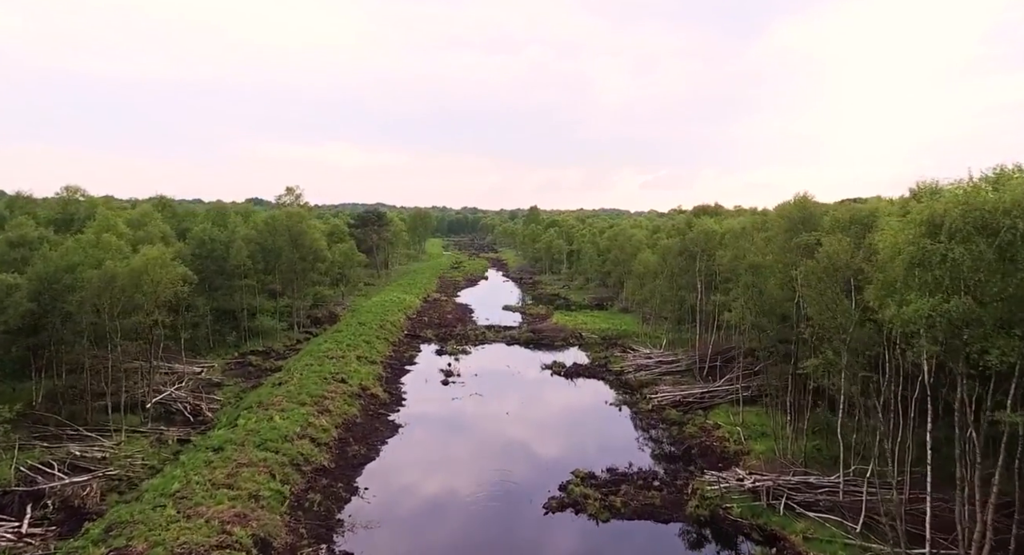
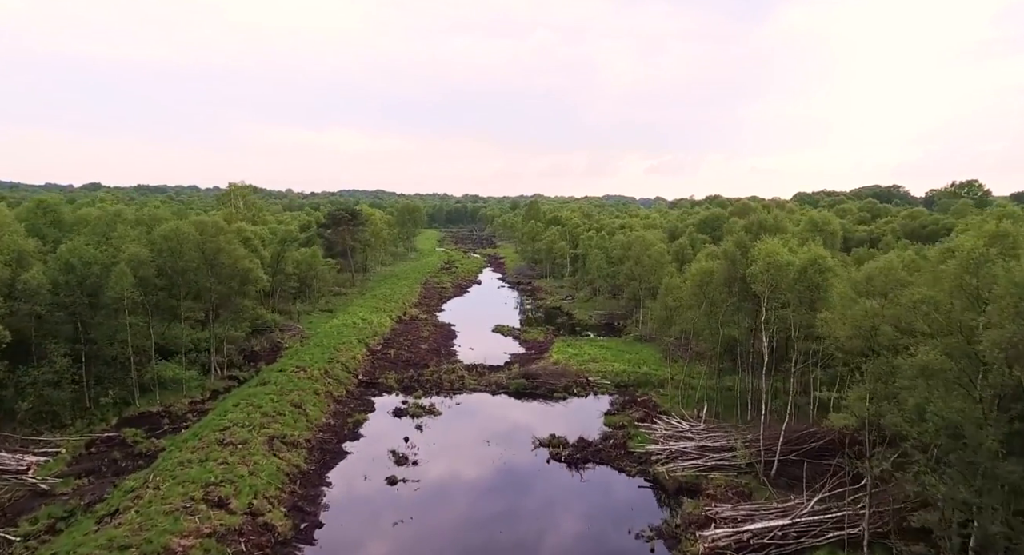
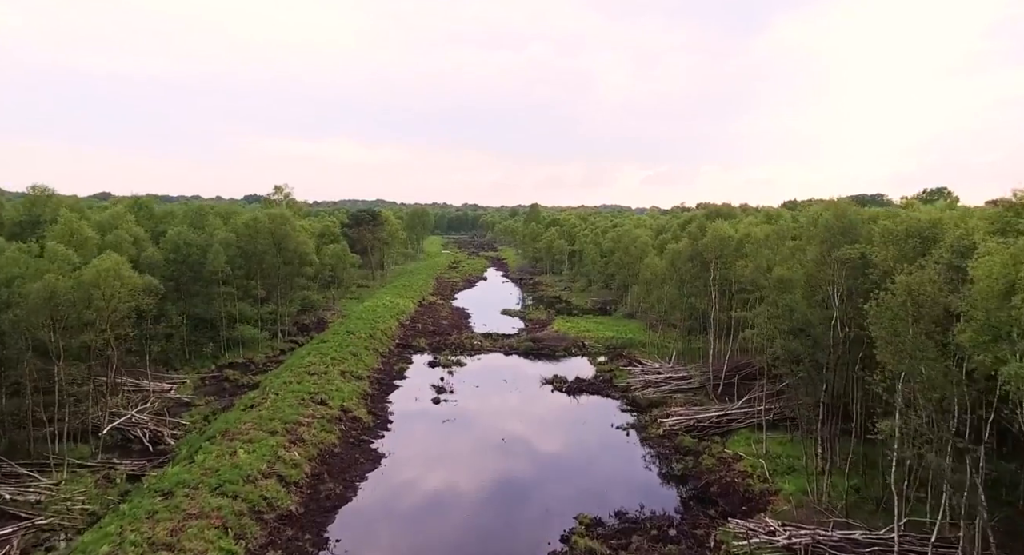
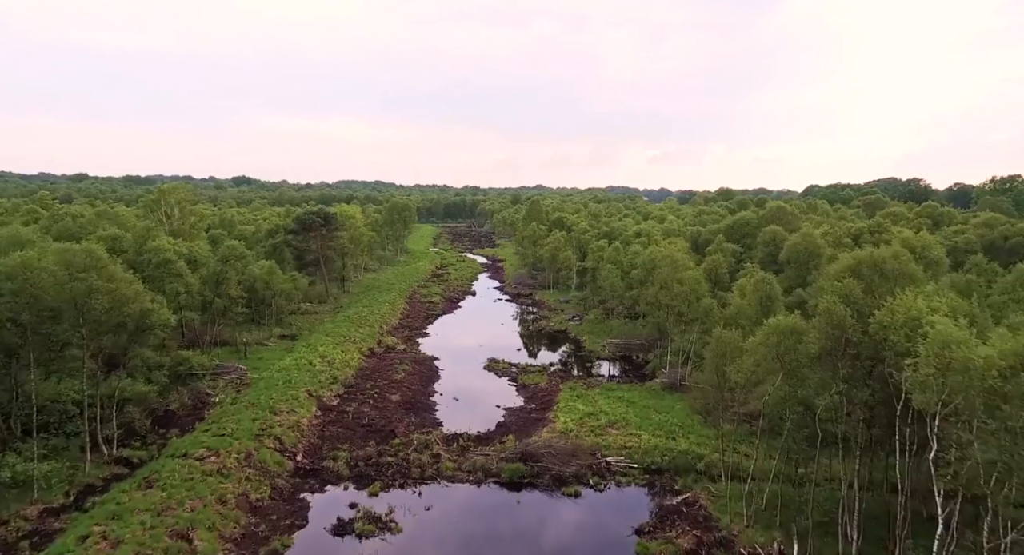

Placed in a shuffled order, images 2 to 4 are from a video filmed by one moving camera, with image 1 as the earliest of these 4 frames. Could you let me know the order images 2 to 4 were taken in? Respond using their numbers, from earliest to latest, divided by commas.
3, 2, 4
